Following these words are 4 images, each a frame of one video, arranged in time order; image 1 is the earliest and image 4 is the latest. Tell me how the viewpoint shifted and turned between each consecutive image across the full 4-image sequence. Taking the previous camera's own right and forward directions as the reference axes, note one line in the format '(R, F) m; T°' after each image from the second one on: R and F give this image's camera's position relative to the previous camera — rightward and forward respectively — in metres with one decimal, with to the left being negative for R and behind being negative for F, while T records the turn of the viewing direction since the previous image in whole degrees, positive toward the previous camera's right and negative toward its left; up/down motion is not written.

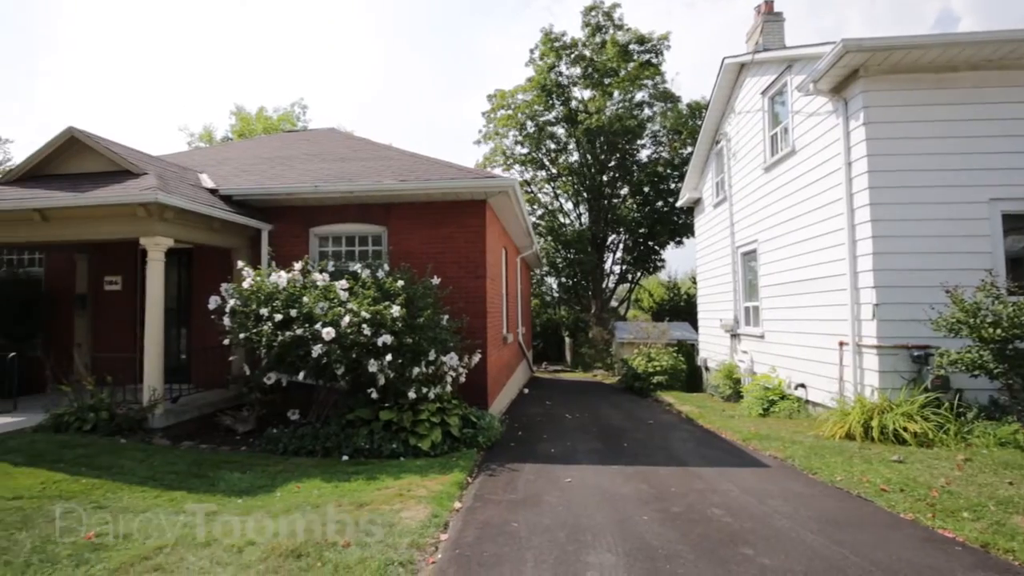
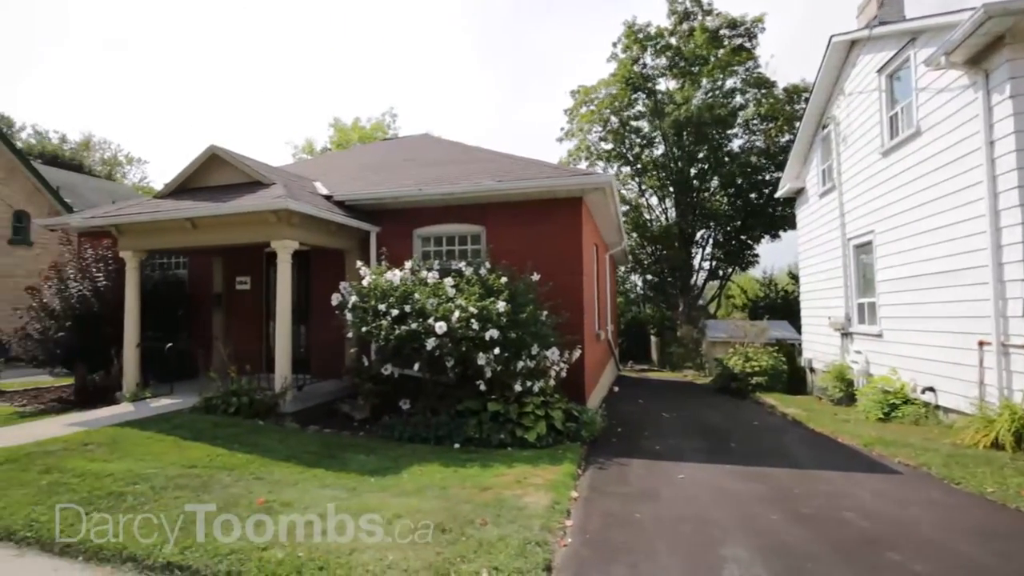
(-0.3, -0.1) m; -9°
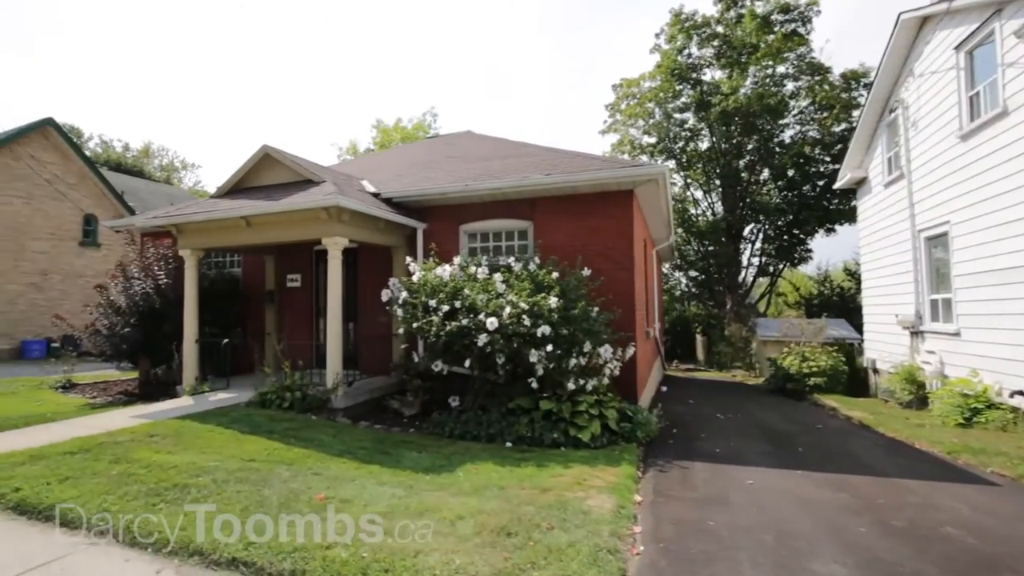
(-0.2, +0.1) m; -4°
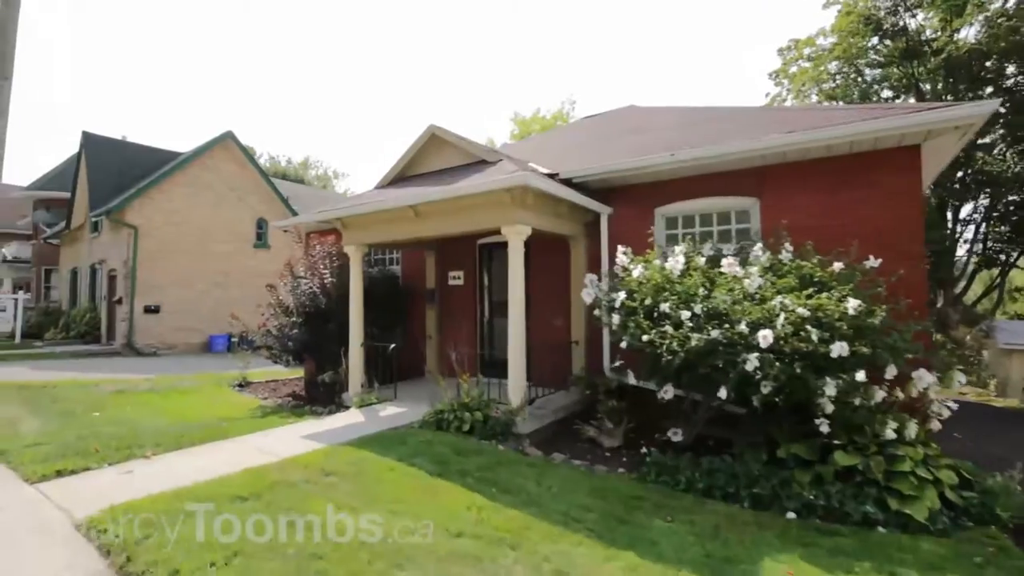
(-1.2, +1.4) m; -14°
